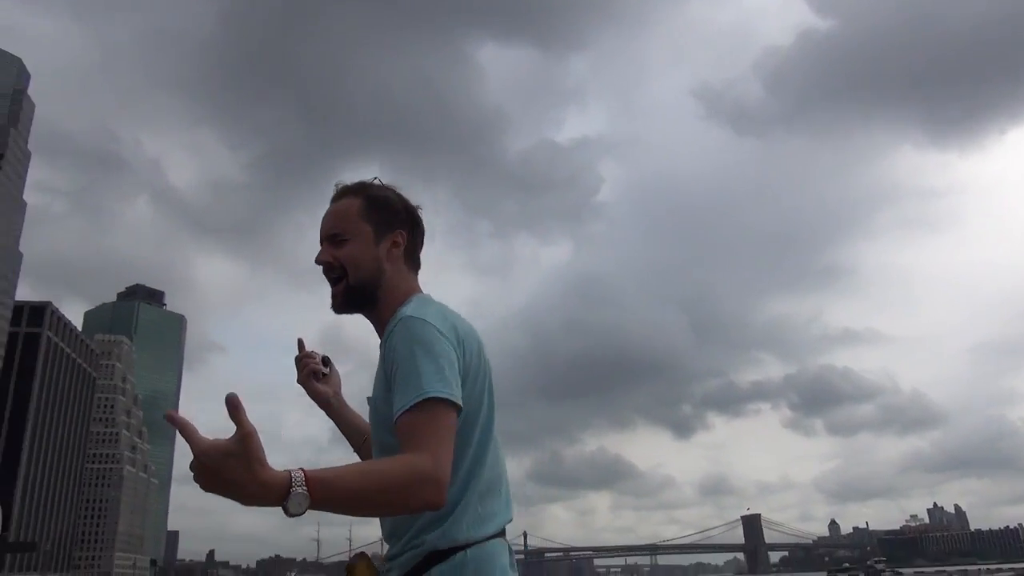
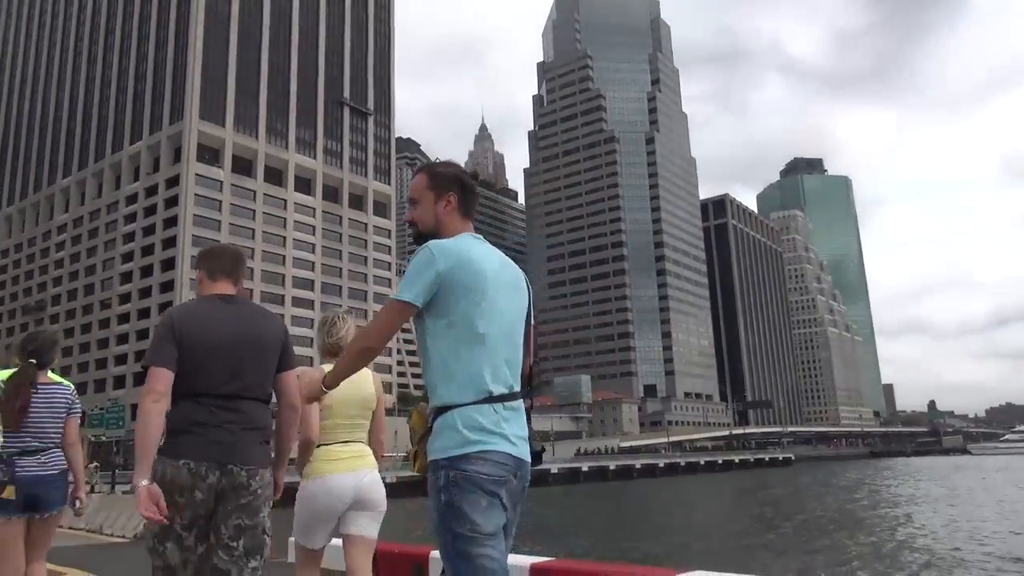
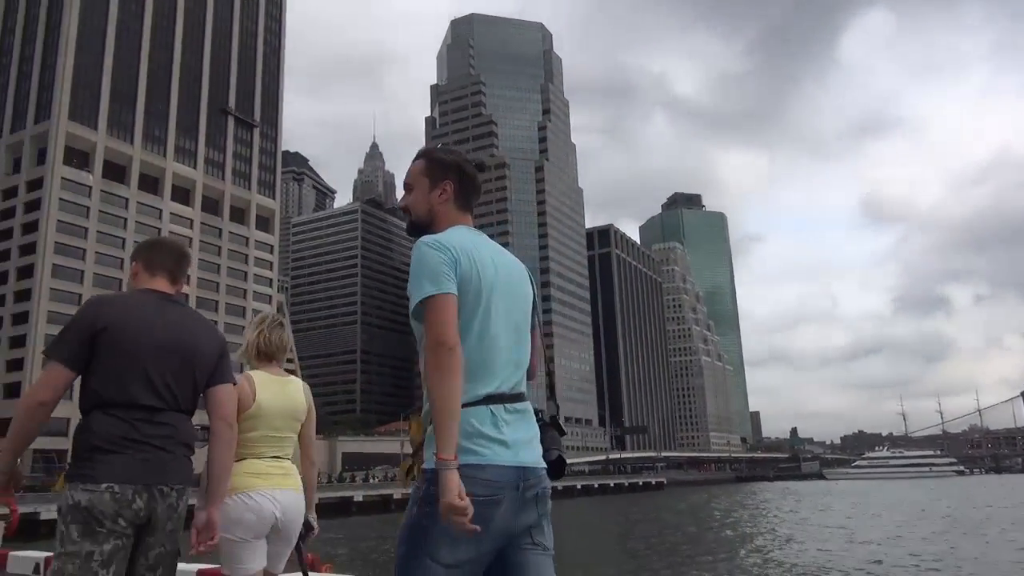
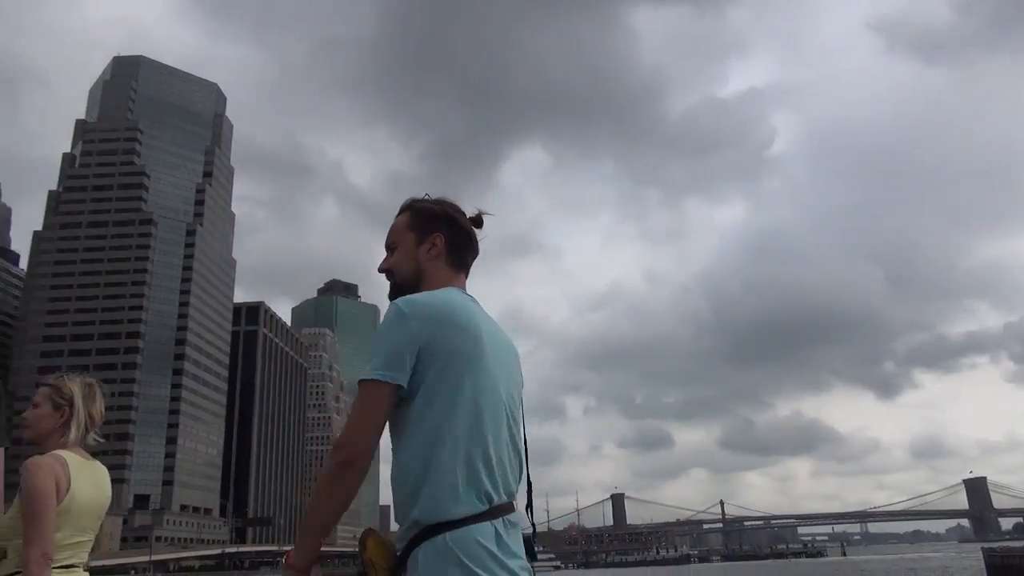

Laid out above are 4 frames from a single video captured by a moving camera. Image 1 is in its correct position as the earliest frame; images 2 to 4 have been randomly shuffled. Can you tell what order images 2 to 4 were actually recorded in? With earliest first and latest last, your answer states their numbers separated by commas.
4, 3, 2
